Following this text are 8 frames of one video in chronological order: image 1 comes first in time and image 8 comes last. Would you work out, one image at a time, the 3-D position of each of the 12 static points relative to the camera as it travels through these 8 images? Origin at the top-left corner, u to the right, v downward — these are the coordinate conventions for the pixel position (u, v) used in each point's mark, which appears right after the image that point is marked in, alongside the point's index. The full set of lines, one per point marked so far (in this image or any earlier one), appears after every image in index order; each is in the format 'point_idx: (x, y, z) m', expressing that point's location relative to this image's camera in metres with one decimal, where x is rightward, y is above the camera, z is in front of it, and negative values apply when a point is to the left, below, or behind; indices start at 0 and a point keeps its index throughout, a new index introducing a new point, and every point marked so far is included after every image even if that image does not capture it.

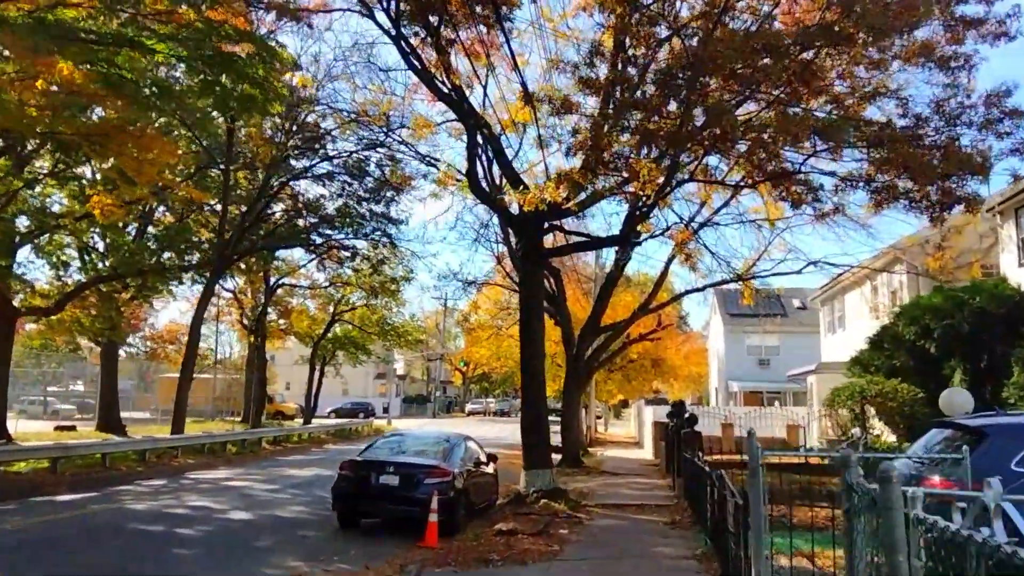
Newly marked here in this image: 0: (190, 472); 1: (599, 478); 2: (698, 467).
0: (-11.3, -6.5, +18.8) m
1: (+2.7, -5.9, +16.6) m
2: (+3.5, -3.5, +10.6) m
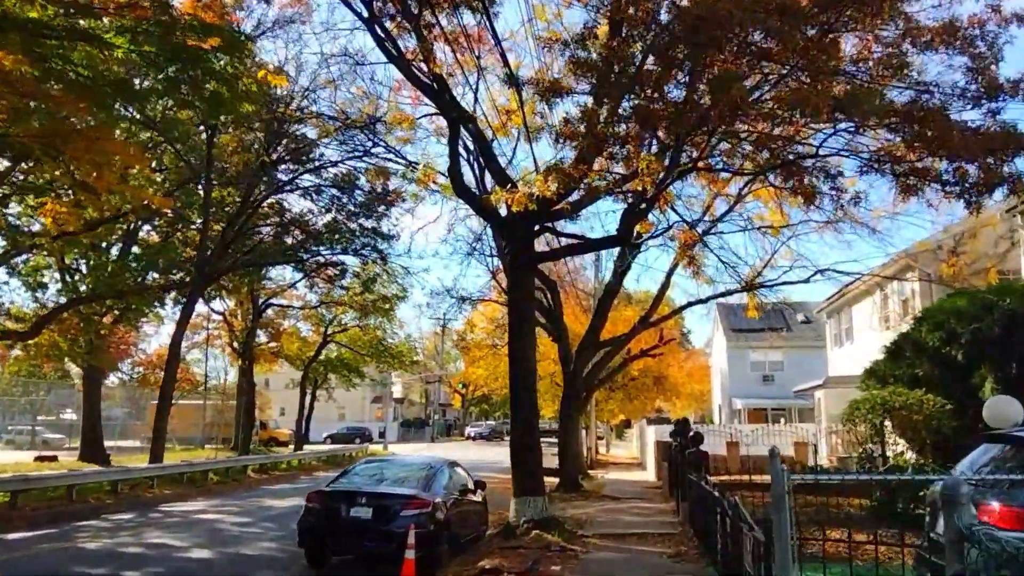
0: (-11.5, -7.2, +17.6) m
1: (+2.6, -6.2, +15.5) m
2: (+3.3, -3.6, +9.5) m
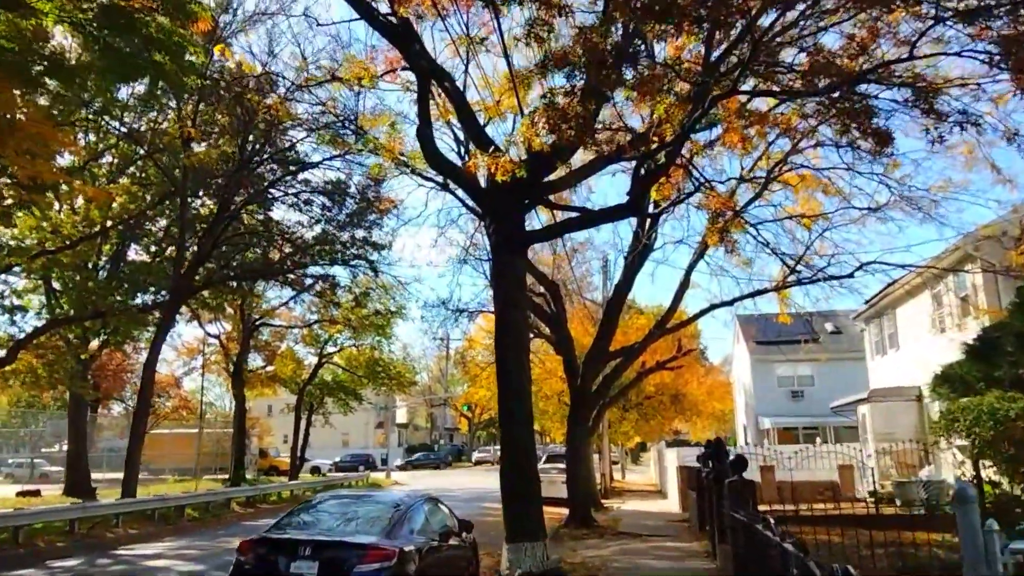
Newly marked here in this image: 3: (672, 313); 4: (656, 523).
0: (-11.4, -7.5, +15.5) m
1: (+2.6, -6.2, +13.1) m
2: (+3.2, -3.3, +7.3) m
3: (+5.5, -0.9, +18.3) m
4: (+4.4, -7.2, +16.5) m
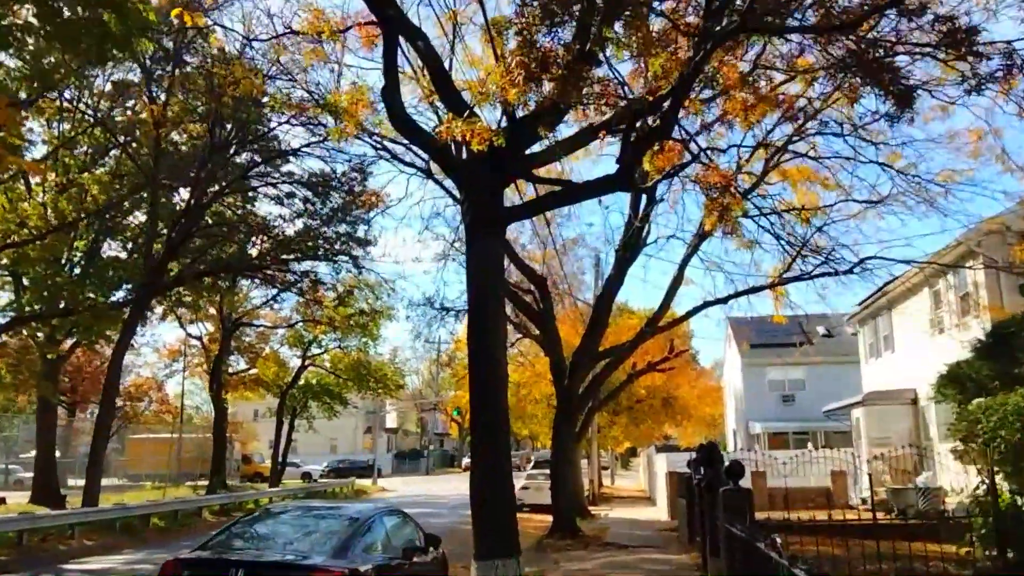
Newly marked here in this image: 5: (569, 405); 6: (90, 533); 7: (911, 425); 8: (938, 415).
0: (-11.9, -7.4, +14.5) m
1: (+2.1, -6.1, +12.4) m
2: (+2.8, -3.1, +6.5) m
3: (+4.9, -0.8, +17.6) m
4: (+3.9, -7.2, +15.7) m
5: (+1.8, -3.7, +16.7) m
6: (-14.4, -8.4, +18.3) m
7: (+14.6, -5.0, +19.7) m
8: (+14.0, -4.2, +17.8) m
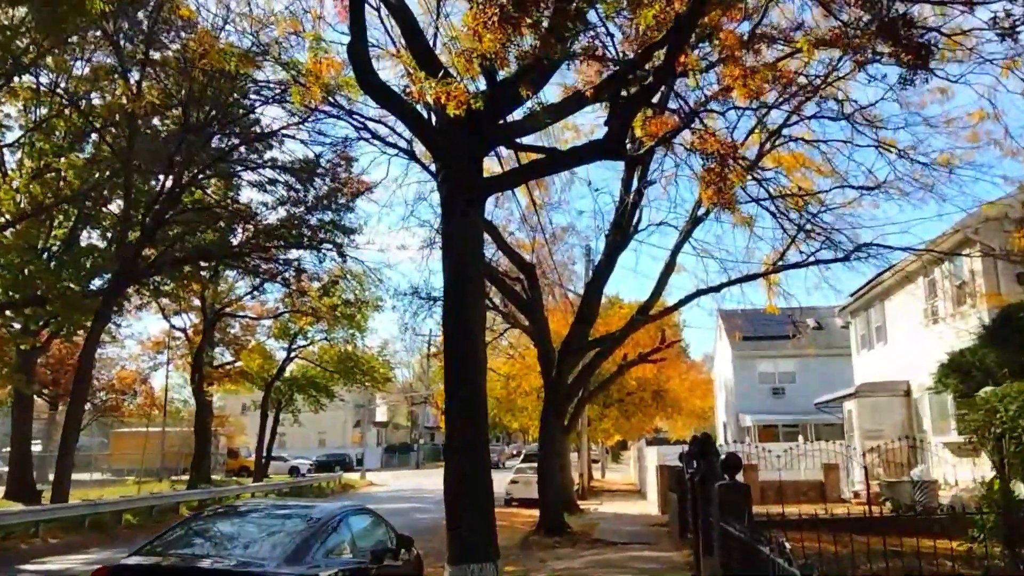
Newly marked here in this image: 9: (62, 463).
0: (-12.3, -7.0, +13.7) m
1: (+1.8, -5.8, +11.9) m
2: (+2.6, -2.9, +6.0) m
3: (+4.5, -0.5, +17.1) m
4: (+3.5, -6.8, +15.3) m
5: (+1.4, -3.3, +16.2) m
6: (-14.9, -7.9, +17.6) m
7: (+14.1, -4.6, +19.4) m
8: (+13.6, -3.8, +17.4) m
9: (-16.6, -6.5, +19.9) m
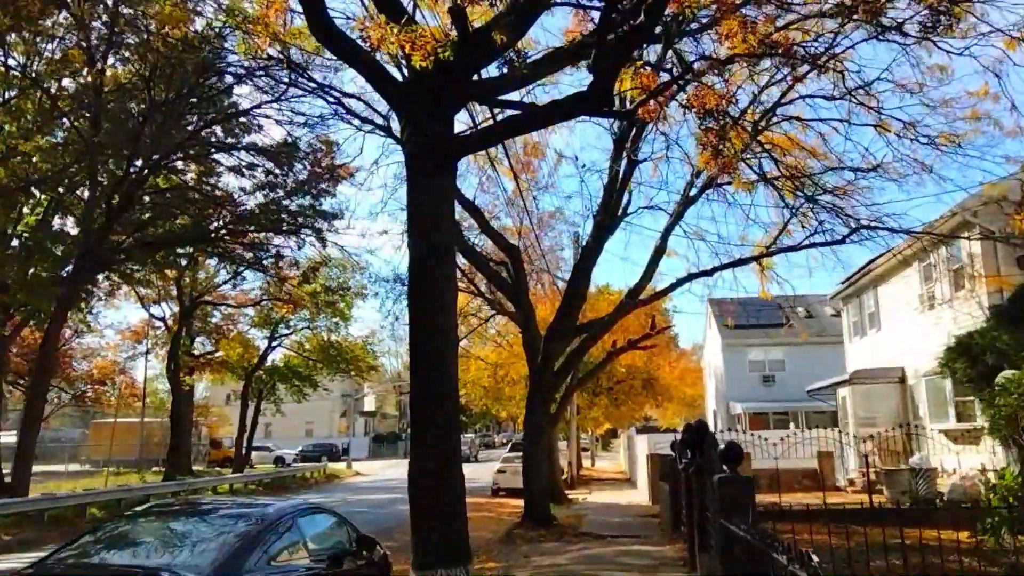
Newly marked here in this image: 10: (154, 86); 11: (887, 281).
0: (-12.7, -6.5, +12.8) m
1: (+1.4, -5.4, +11.2) m
2: (+2.3, -2.6, +5.3) m
3: (+4.1, +0.1, +16.4) m
4: (+3.0, -6.3, +14.7) m
5: (+0.9, -2.8, +15.4) m
6: (-15.3, -7.4, +16.6) m
7: (+13.6, -4.1, +18.9) m
8: (+13.1, -3.3, +16.9) m
9: (-17.1, -5.8, +18.8) m
10: (-12.5, +7.2, +18.5) m
11: (+13.7, +0.2, +19.7) m
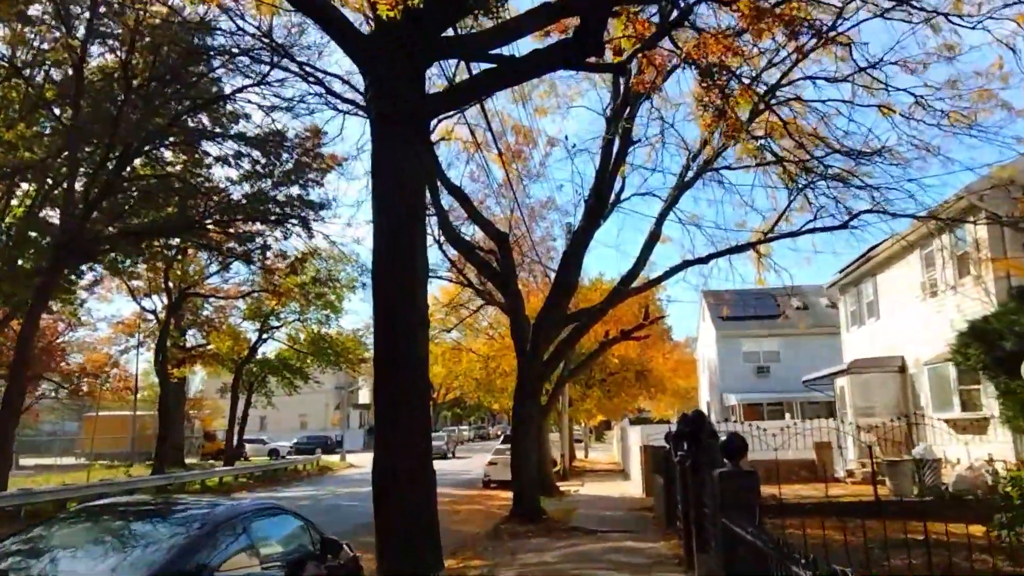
0: (-12.9, -6.2, +12.3) m
1: (+1.2, -5.1, +10.7) m
2: (+2.1, -2.3, +4.8) m
3: (+3.8, +0.5, +15.9) m
4: (+2.8, -6.0, +14.2) m
5: (+0.6, -2.4, +14.9) m
6: (-15.6, -7.0, +16.1) m
7: (+13.3, -3.6, +18.5) m
8: (+12.8, -2.9, +16.5) m
9: (-17.4, -5.5, +18.2) m
10: (-12.8, +7.6, +17.7) m
11: (+13.4, +0.7, +19.2) m
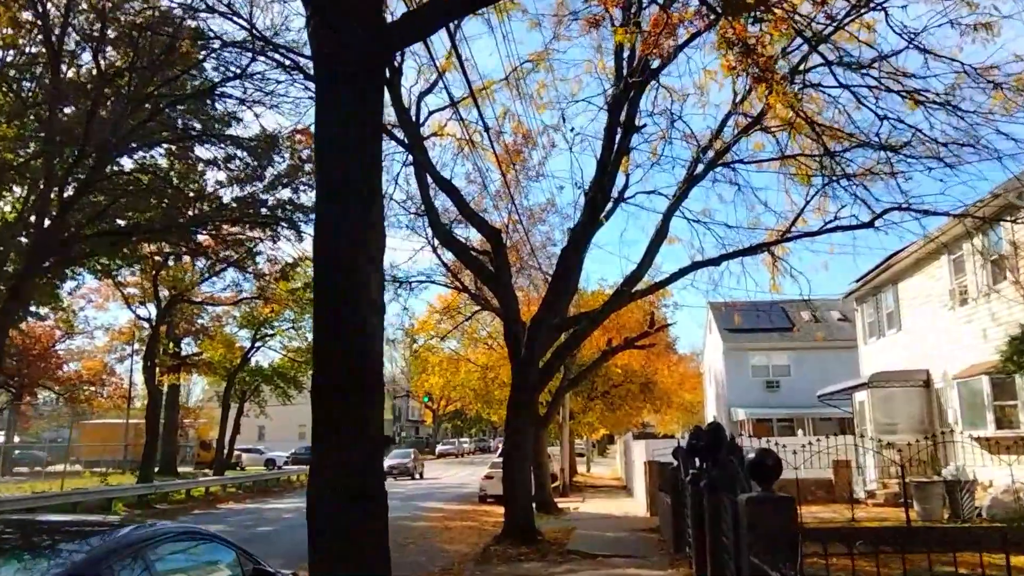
0: (-13.1, -6.0, +11.2) m
1: (+1.0, -5.0, +9.6) m
2: (+1.9, -2.1, +3.7) m
3: (+3.7, +0.4, +14.9) m
4: (+2.6, -6.0, +13.1) m
5: (+0.5, -2.4, +13.9) m
6: (-15.8, -6.9, +15.1) m
7: (+13.2, -3.9, +17.3) m
8: (+12.7, -3.1, +15.3) m
9: (-17.5, -5.3, +17.3) m
10: (-12.8, +7.7, +17.0) m
11: (+13.4, +0.4, +18.1) m
